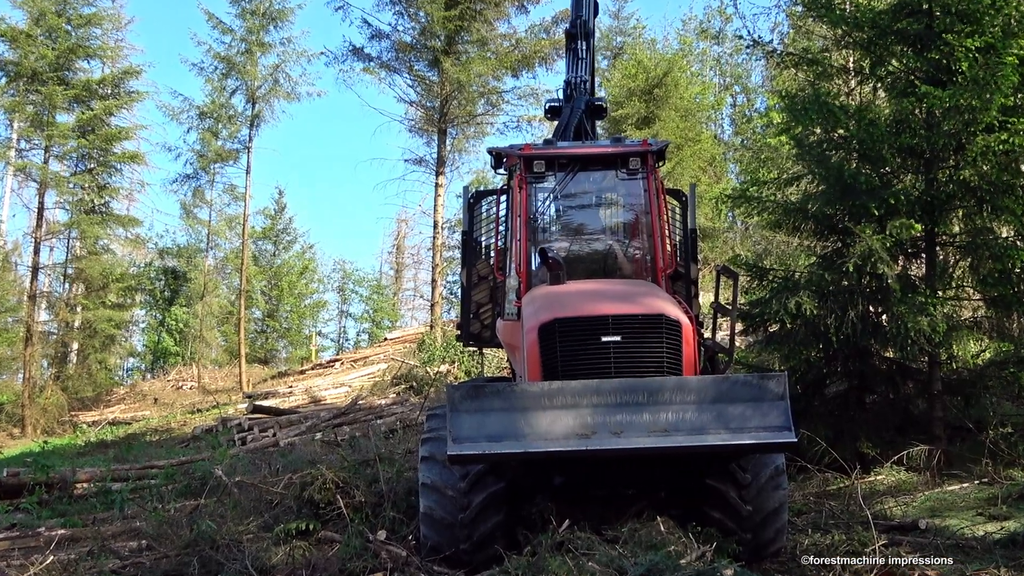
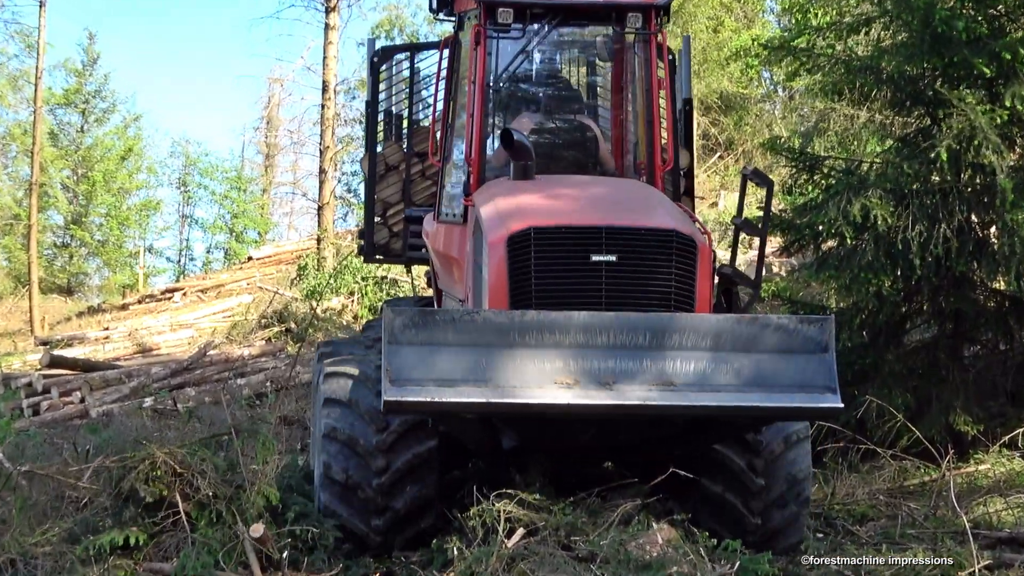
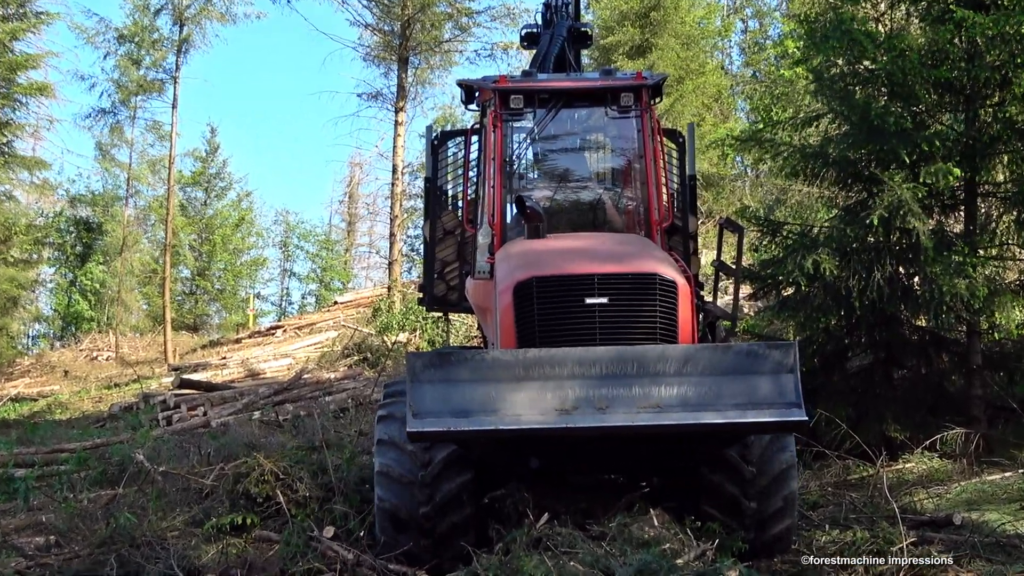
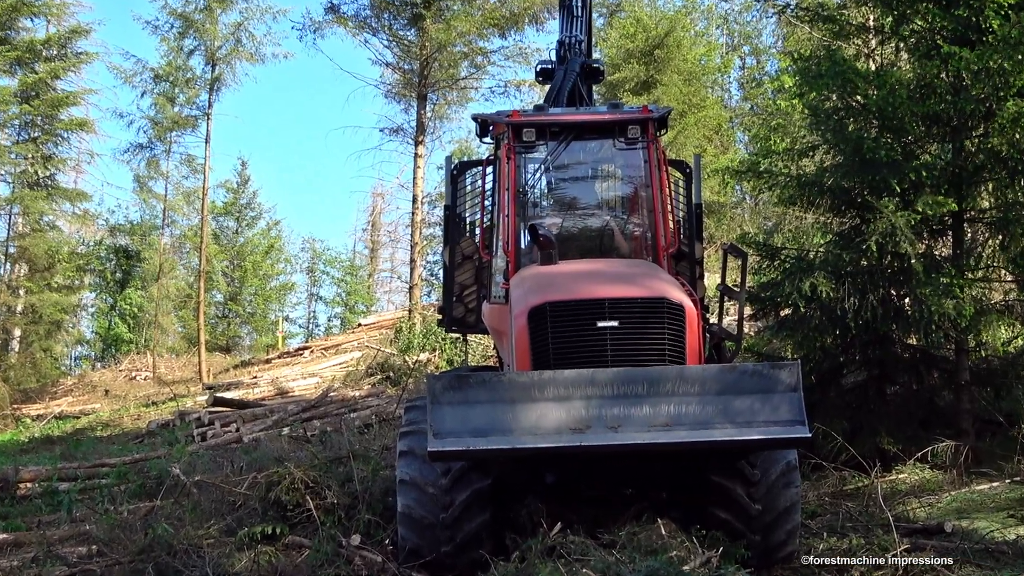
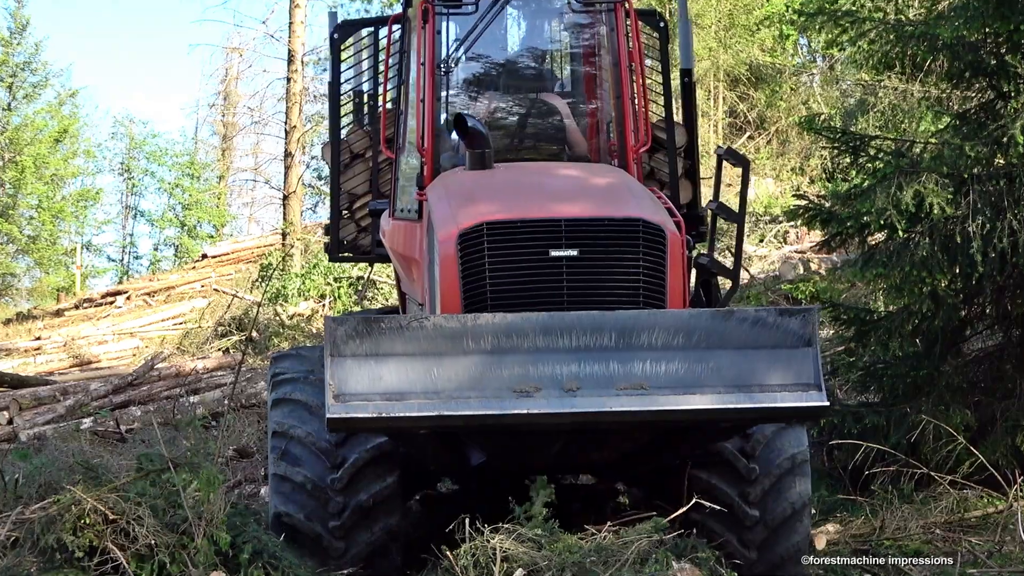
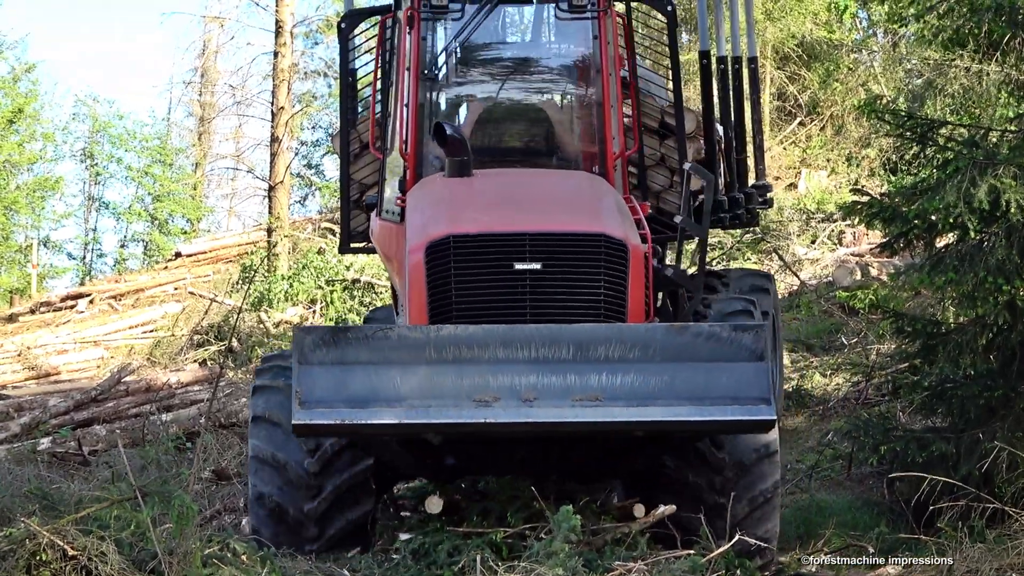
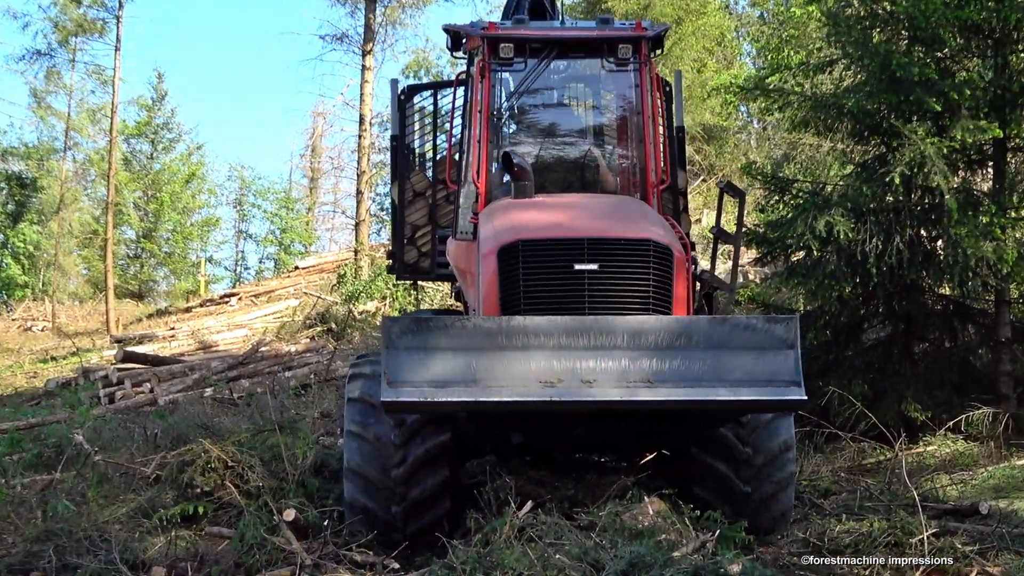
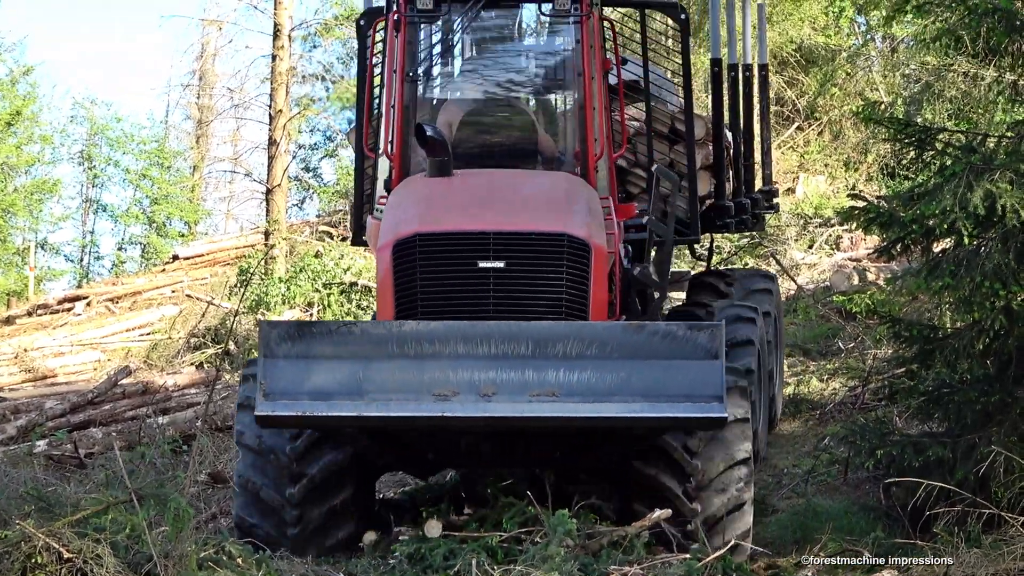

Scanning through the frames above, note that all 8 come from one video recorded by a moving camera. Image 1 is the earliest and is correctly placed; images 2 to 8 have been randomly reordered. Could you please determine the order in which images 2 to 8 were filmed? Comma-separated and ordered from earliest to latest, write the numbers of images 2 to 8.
4, 3, 7, 2, 5, 6, 8
